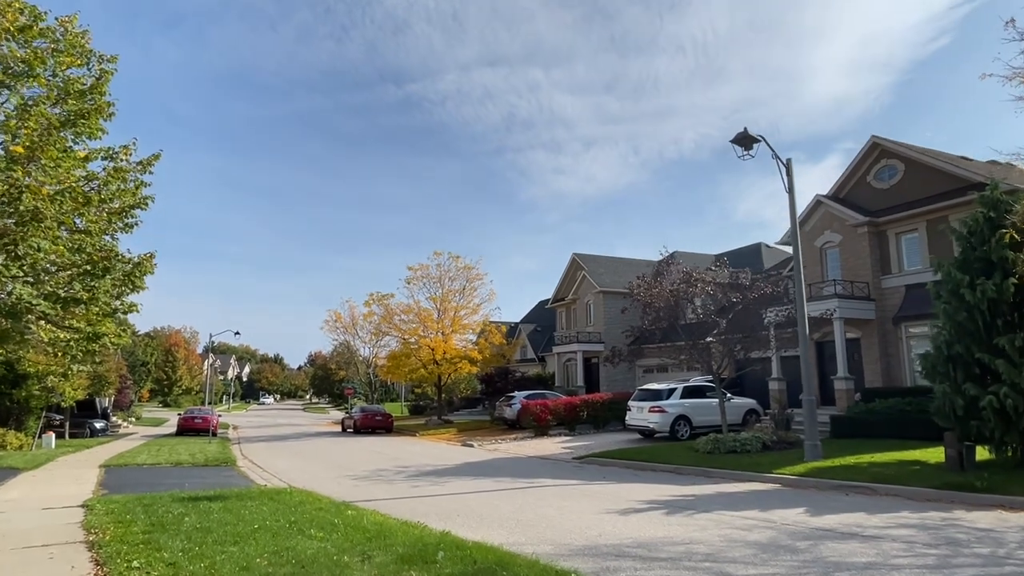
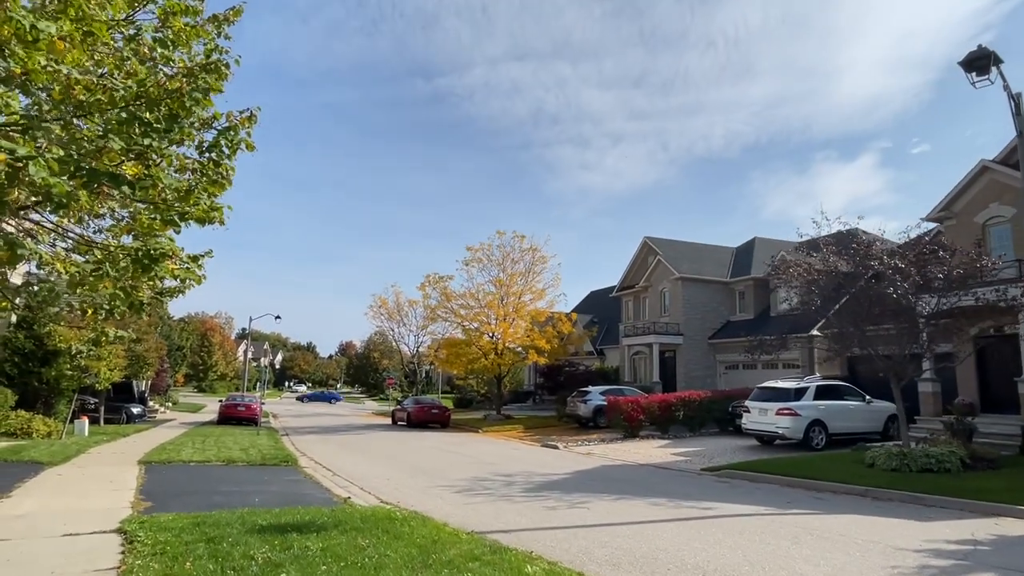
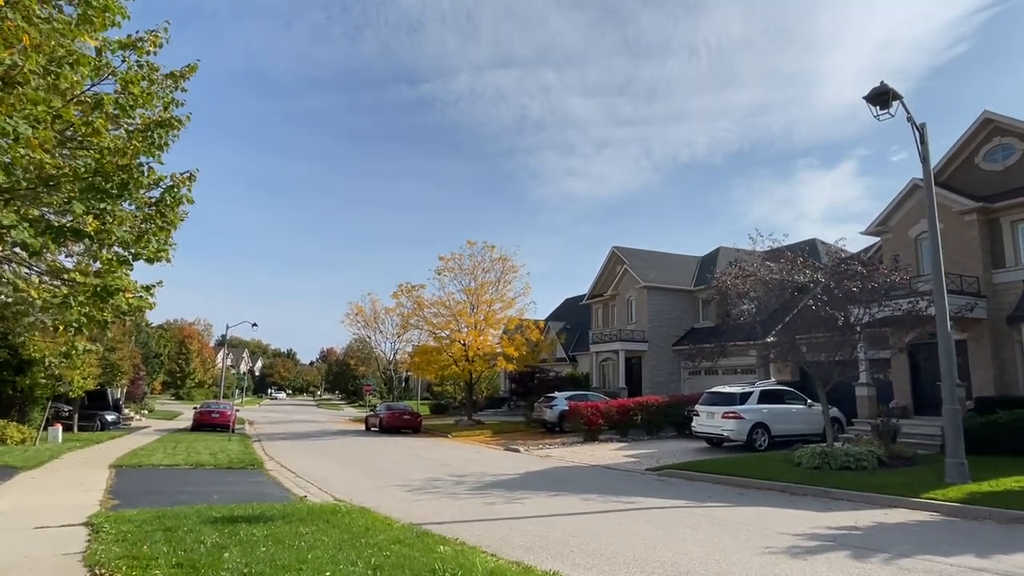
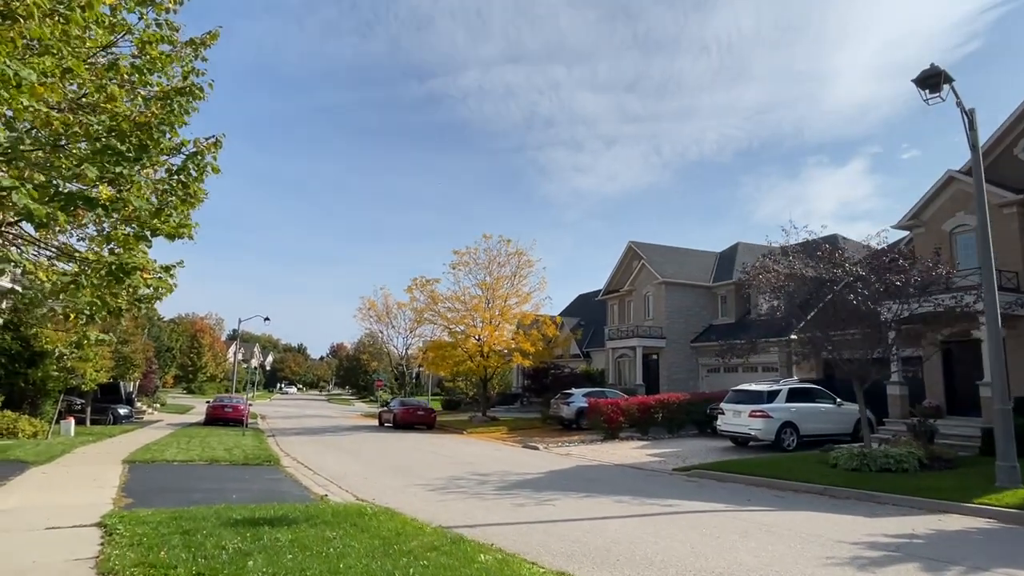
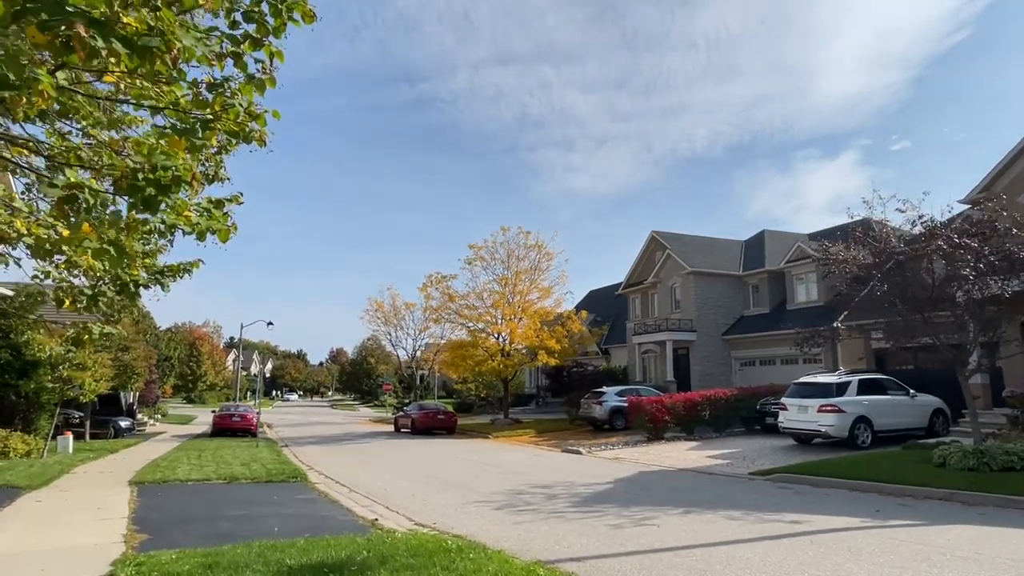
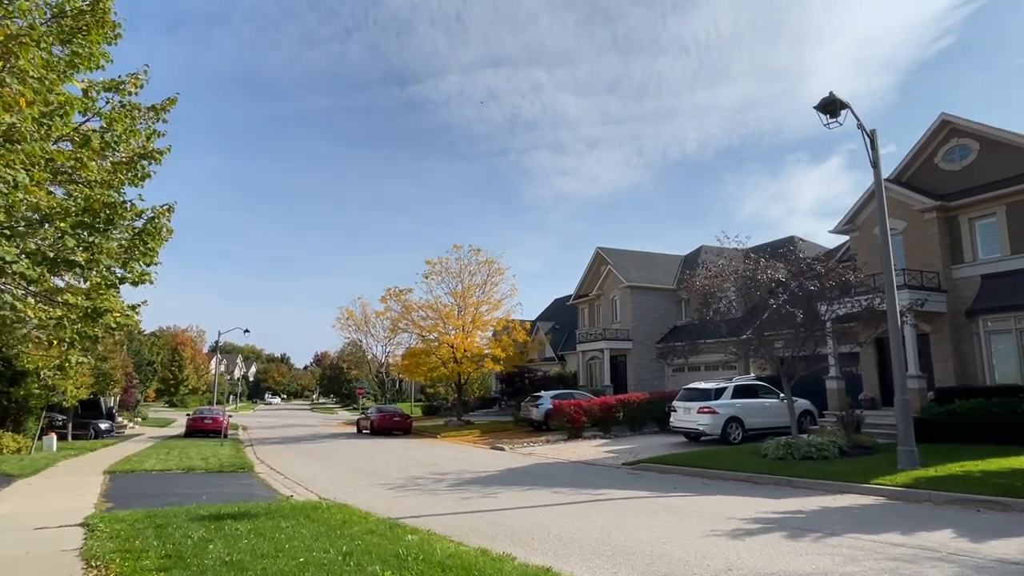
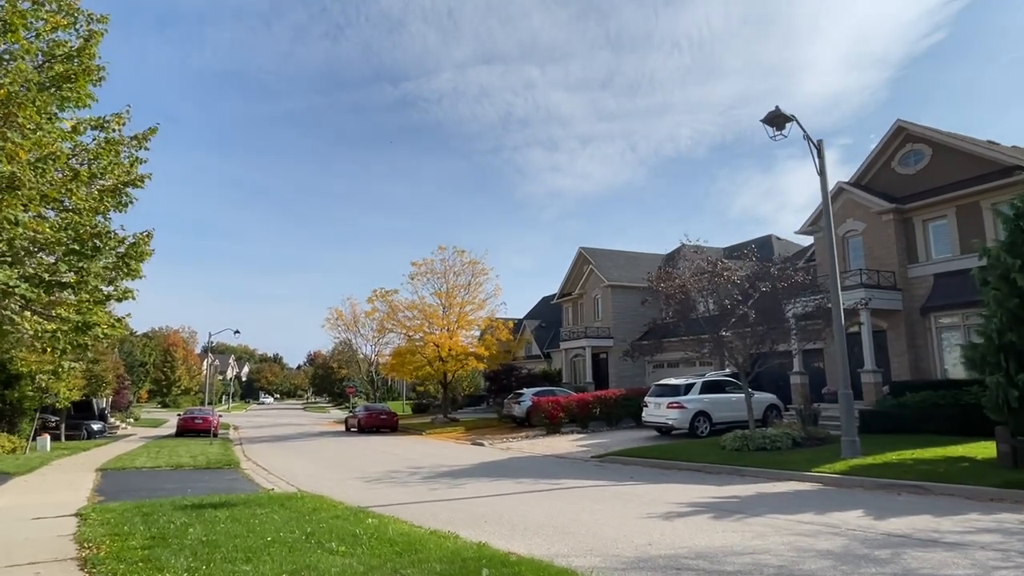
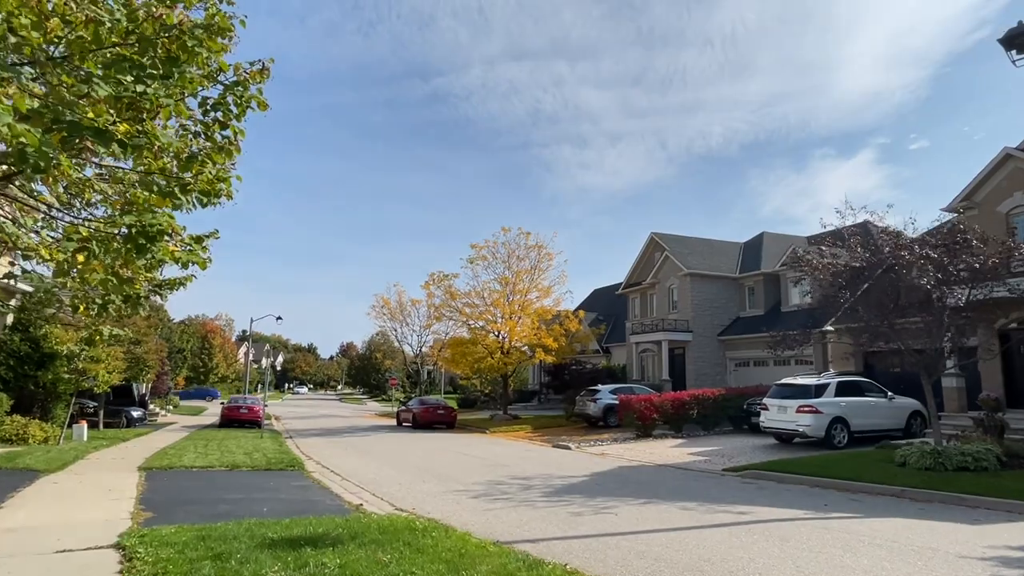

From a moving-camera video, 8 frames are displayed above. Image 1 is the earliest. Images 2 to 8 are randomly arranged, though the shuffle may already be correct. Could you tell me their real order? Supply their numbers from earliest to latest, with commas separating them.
7, 6, 3, 4, 2, 8, 5
